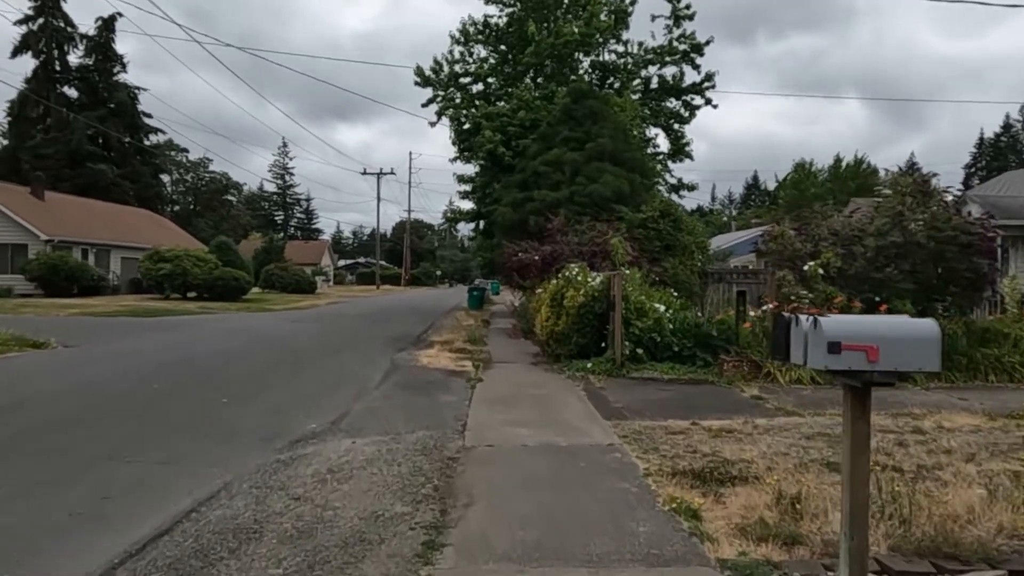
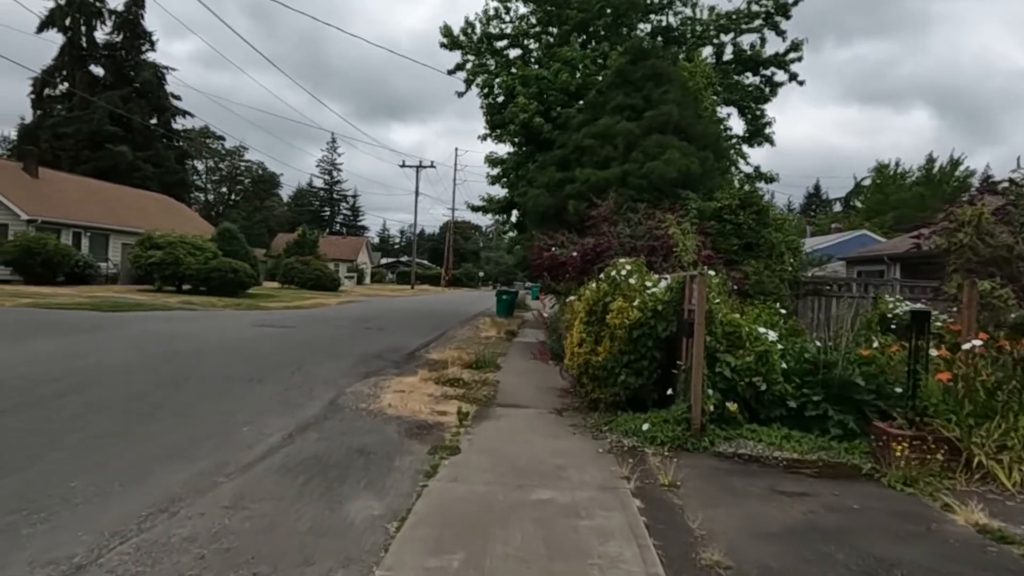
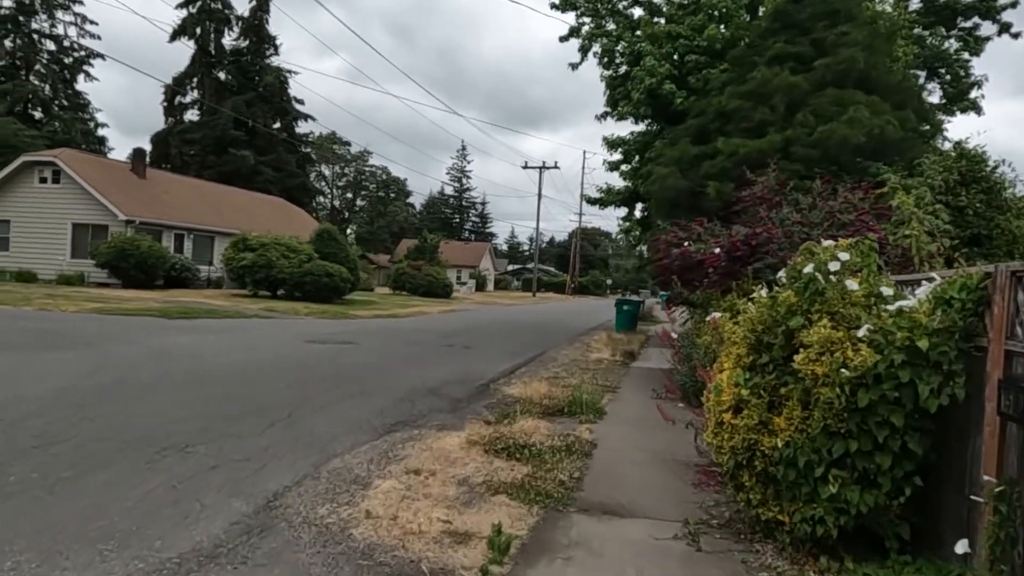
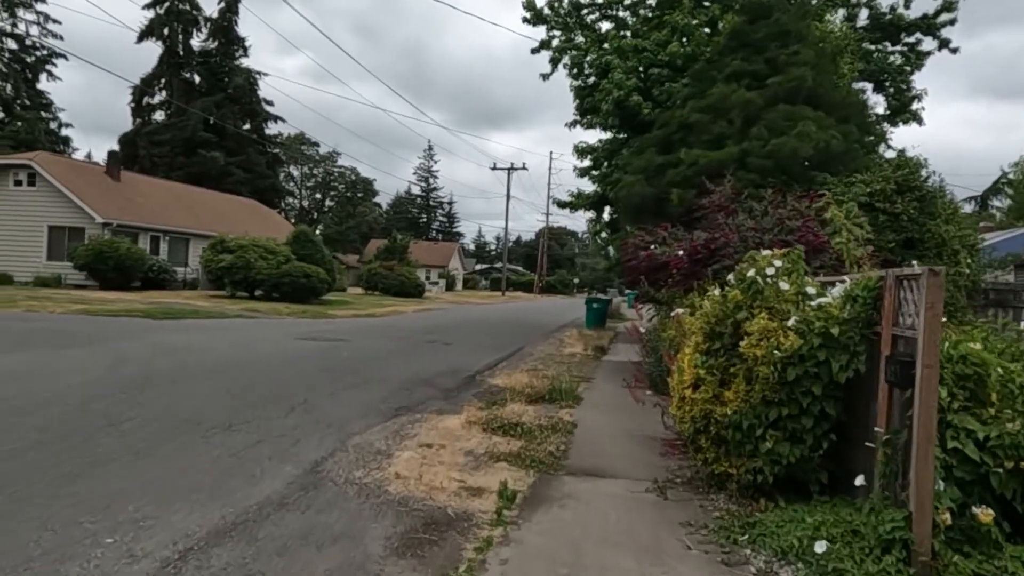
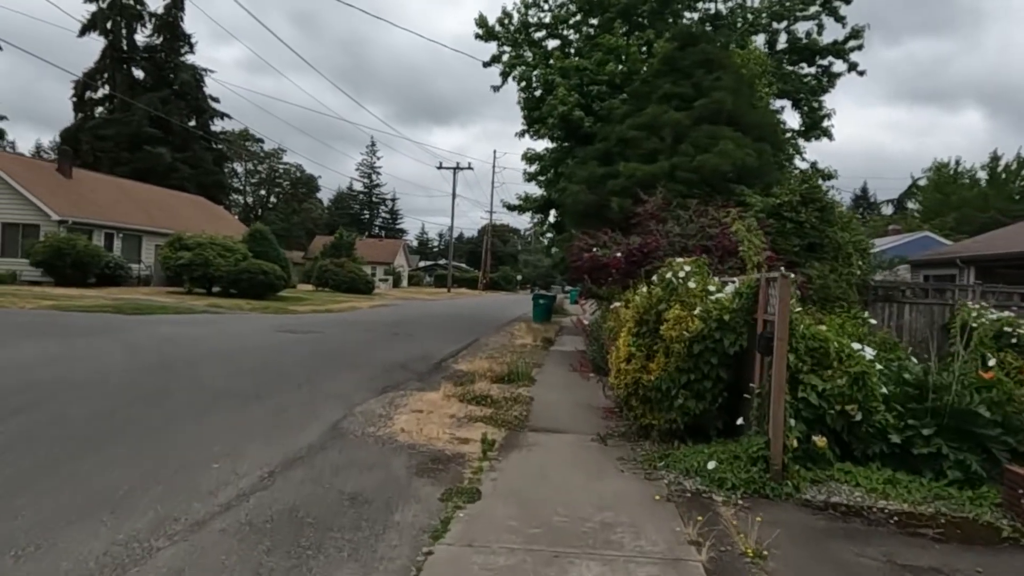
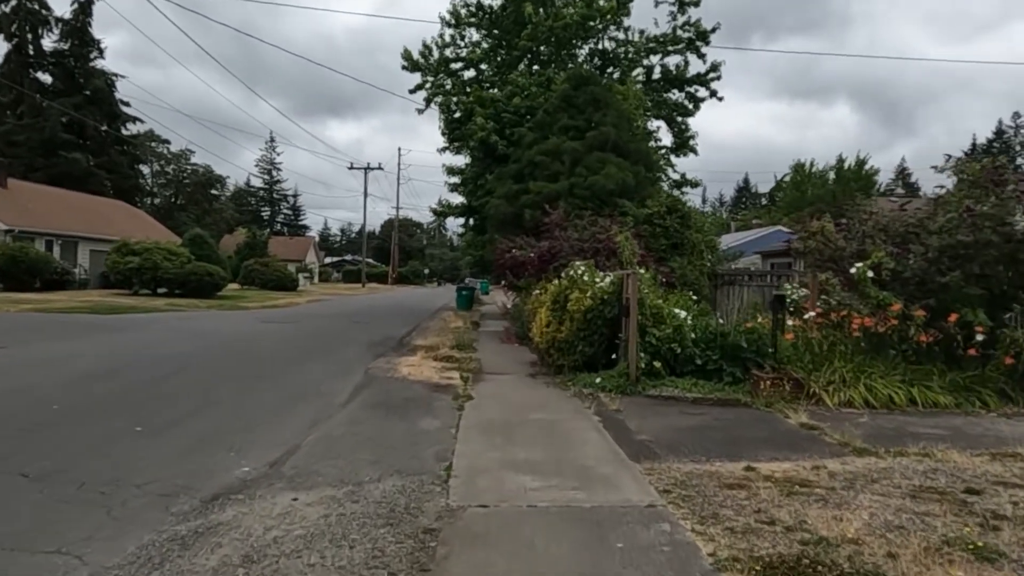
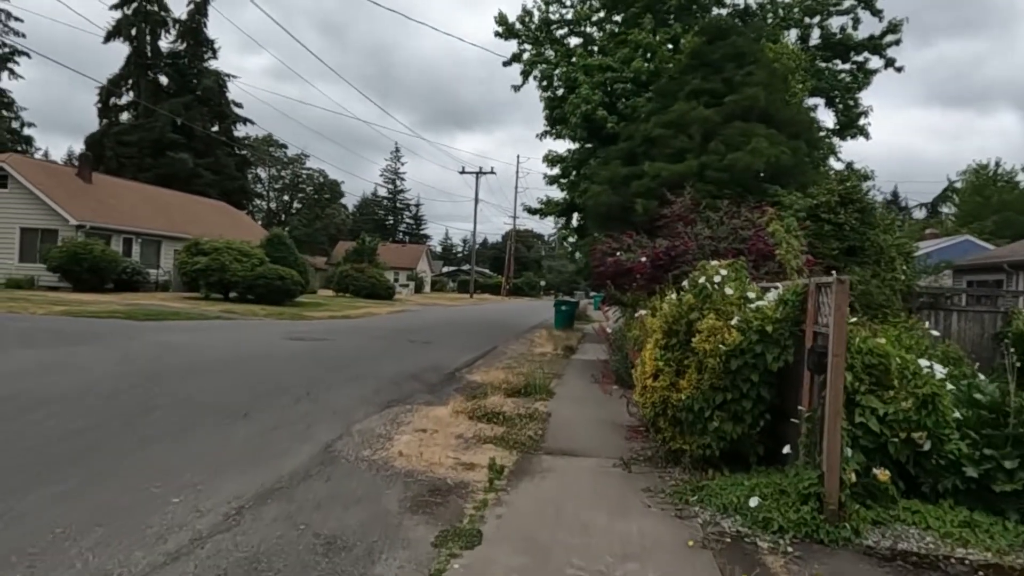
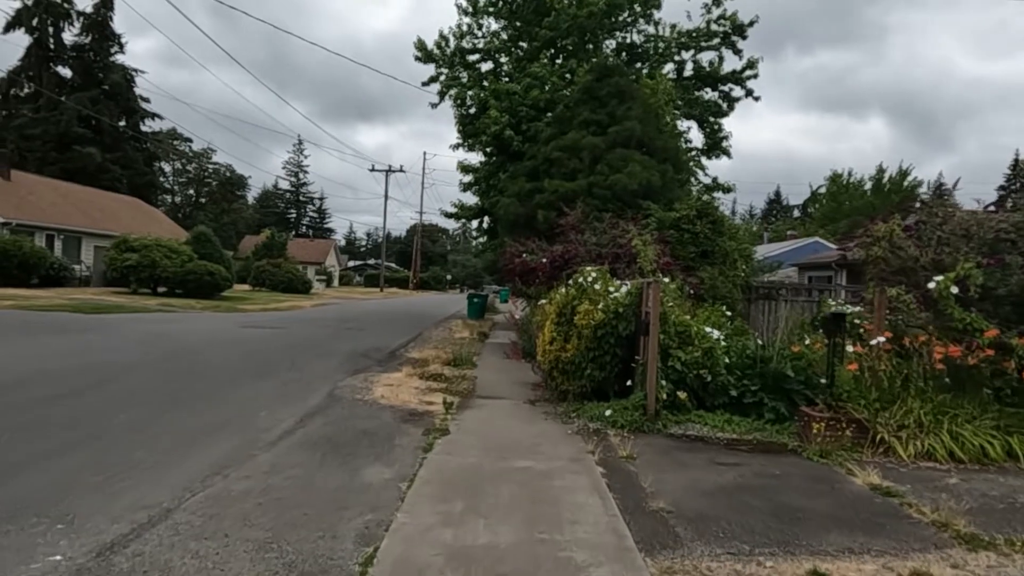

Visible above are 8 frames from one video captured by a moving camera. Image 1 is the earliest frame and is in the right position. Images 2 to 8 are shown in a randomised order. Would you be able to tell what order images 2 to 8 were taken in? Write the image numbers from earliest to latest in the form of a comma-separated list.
6, 8, 2, 5, 7, 4, 3
